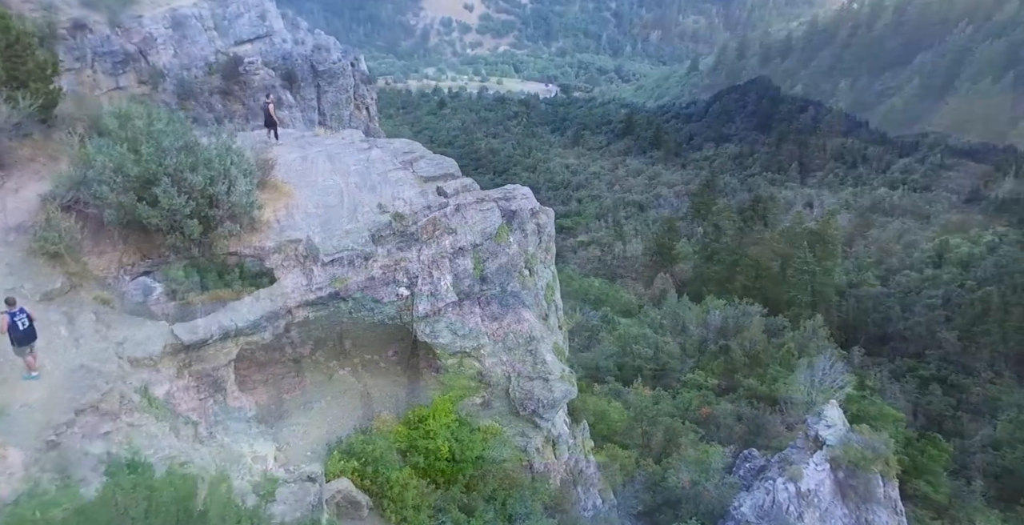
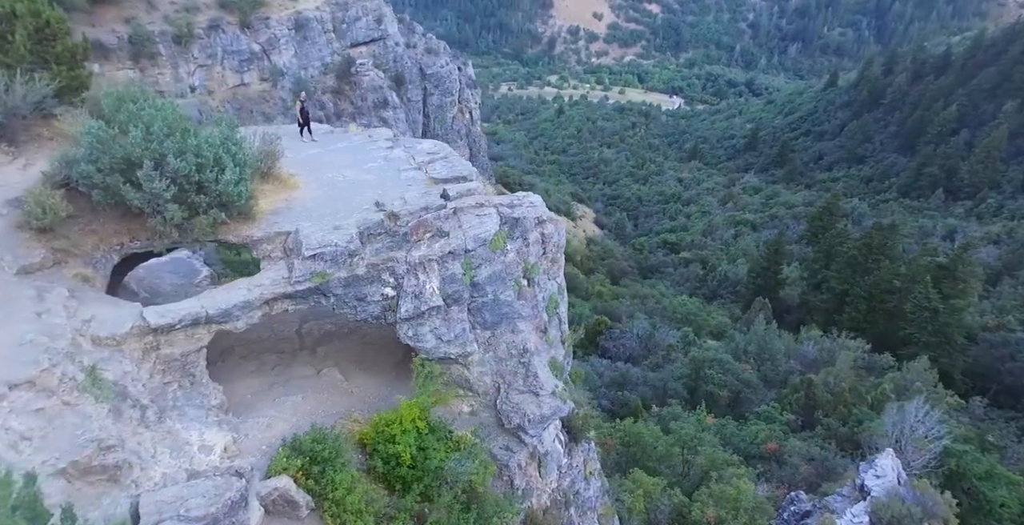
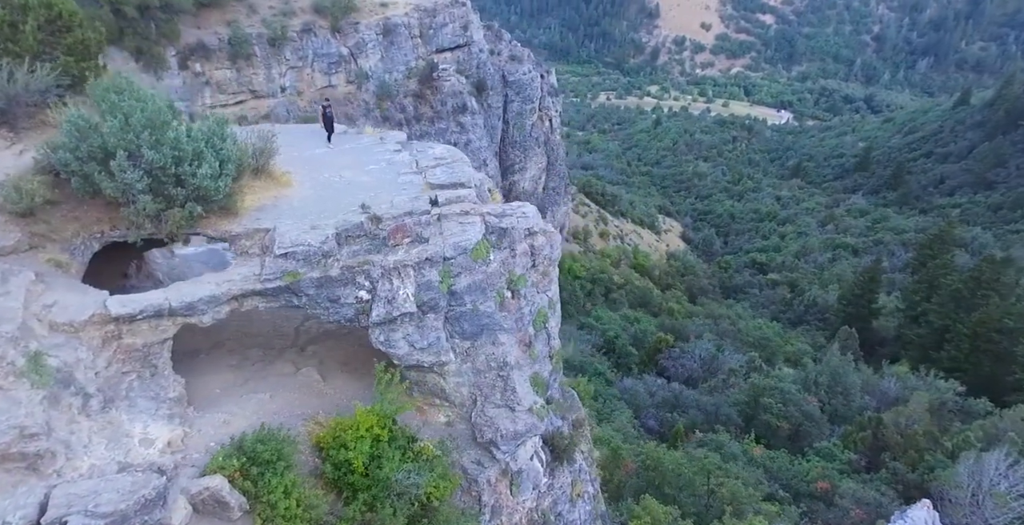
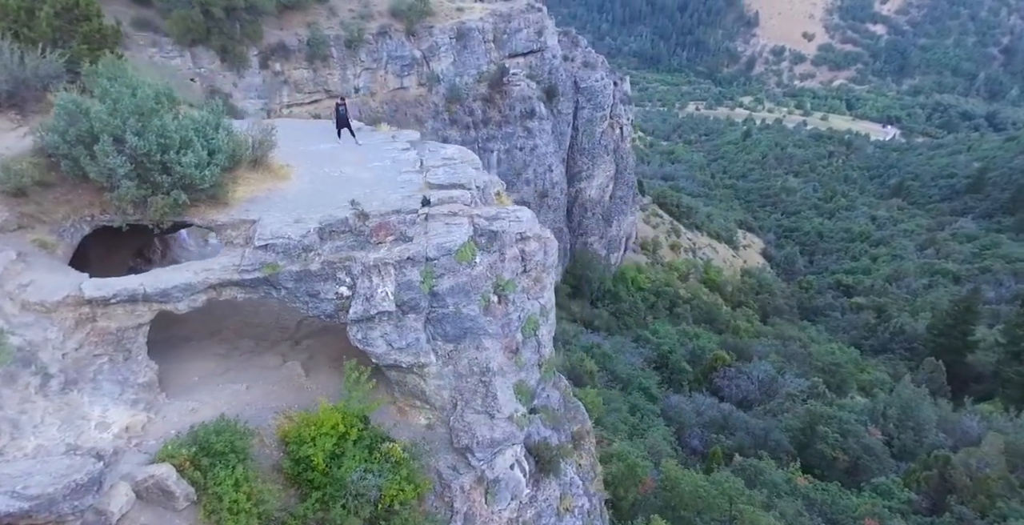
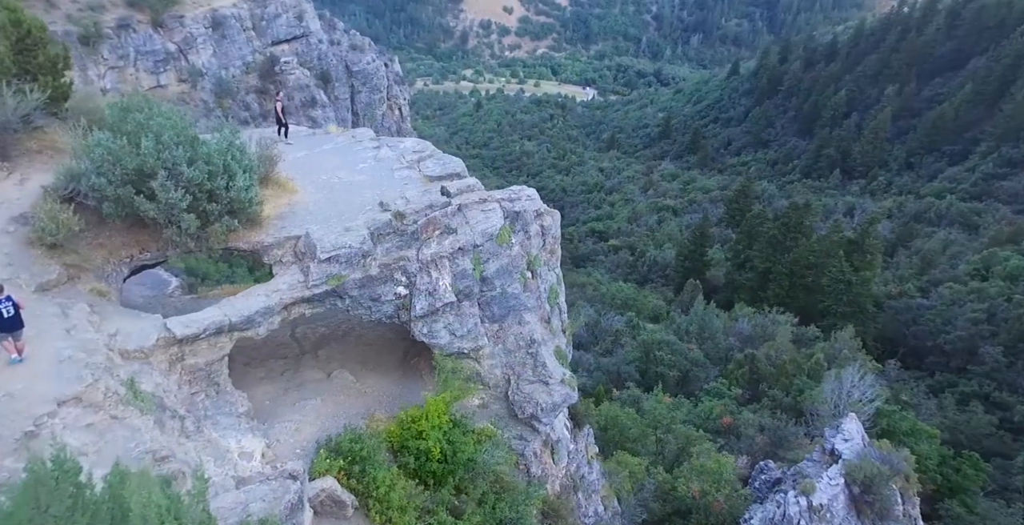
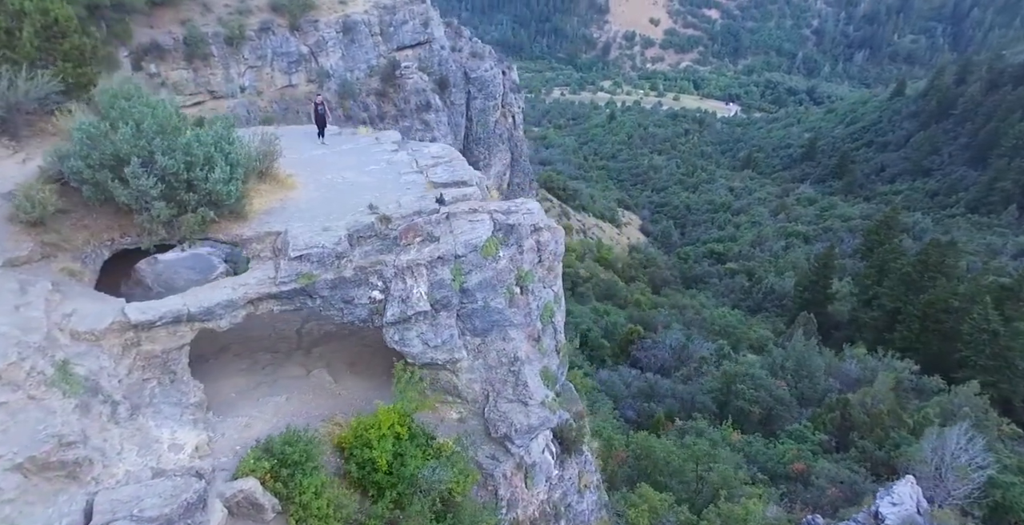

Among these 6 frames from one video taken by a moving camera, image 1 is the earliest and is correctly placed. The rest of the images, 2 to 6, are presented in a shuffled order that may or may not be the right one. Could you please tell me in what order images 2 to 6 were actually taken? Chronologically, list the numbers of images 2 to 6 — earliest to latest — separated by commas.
5, 2, 6, 3, 4
